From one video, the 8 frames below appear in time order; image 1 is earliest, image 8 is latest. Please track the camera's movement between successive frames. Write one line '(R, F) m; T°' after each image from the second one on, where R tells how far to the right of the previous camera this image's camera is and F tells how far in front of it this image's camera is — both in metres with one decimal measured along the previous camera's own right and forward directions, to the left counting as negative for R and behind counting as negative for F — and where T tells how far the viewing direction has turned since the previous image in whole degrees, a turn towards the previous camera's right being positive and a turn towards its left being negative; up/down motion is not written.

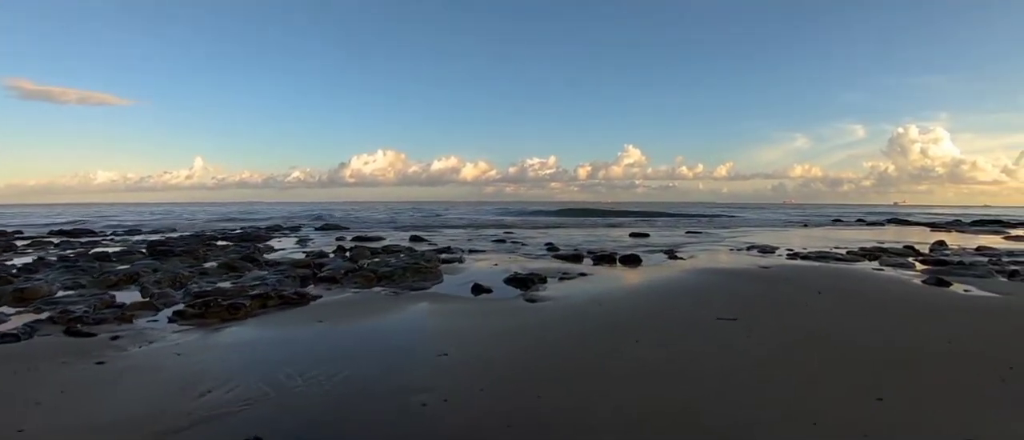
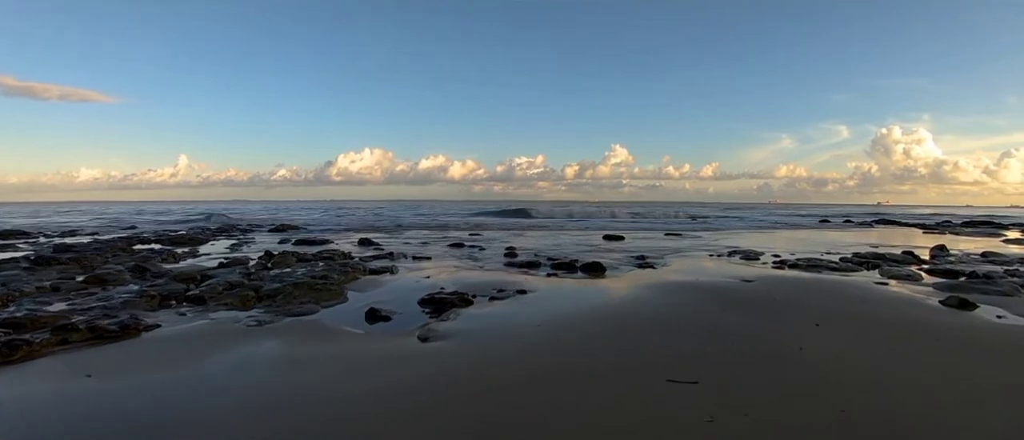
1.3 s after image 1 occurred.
(+1.5, +3.1) m; +1°
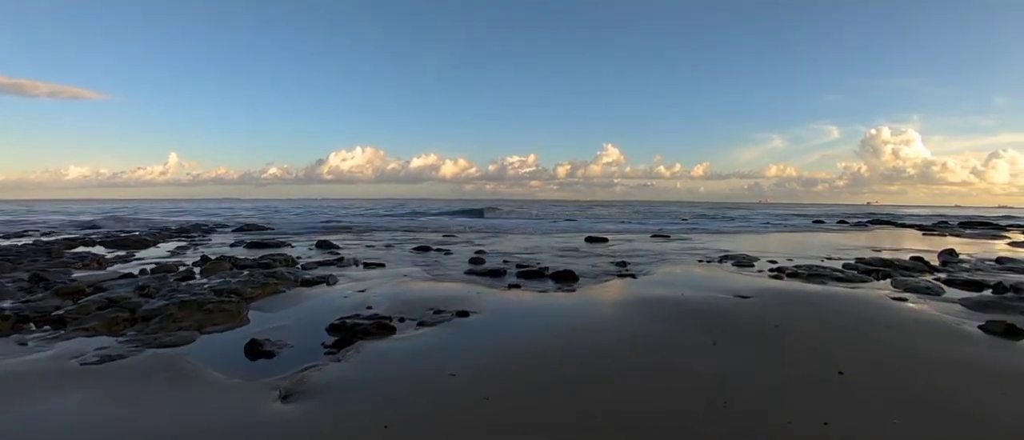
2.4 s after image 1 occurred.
(+0.9, +2.3) m; +1°
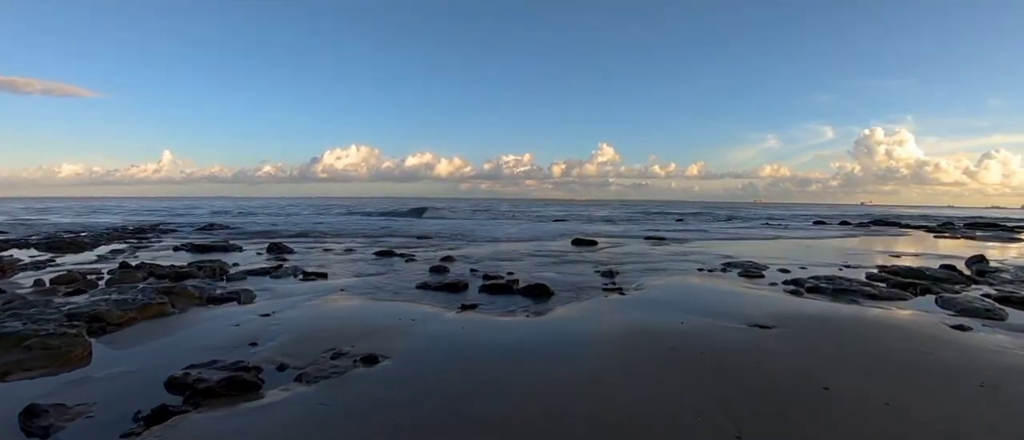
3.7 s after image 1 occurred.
(+0.7, +2.8) m; 0°
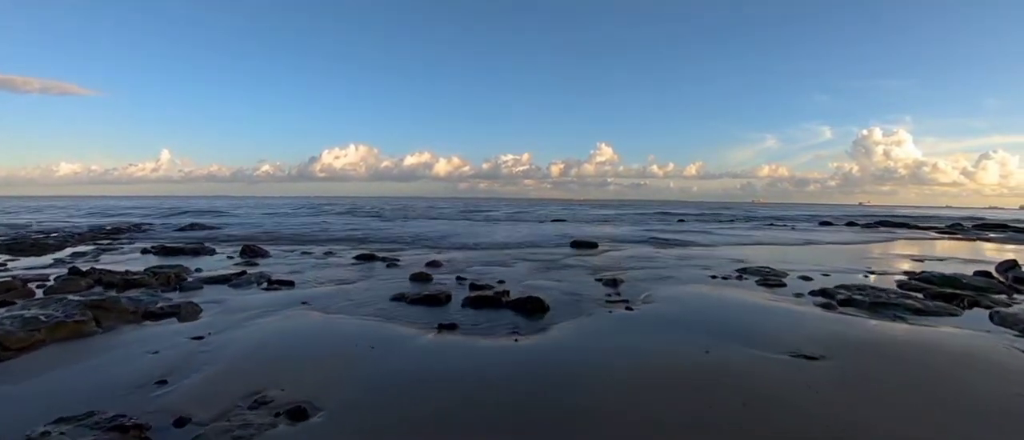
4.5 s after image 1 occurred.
(+0.2, +1.7) m; 0°
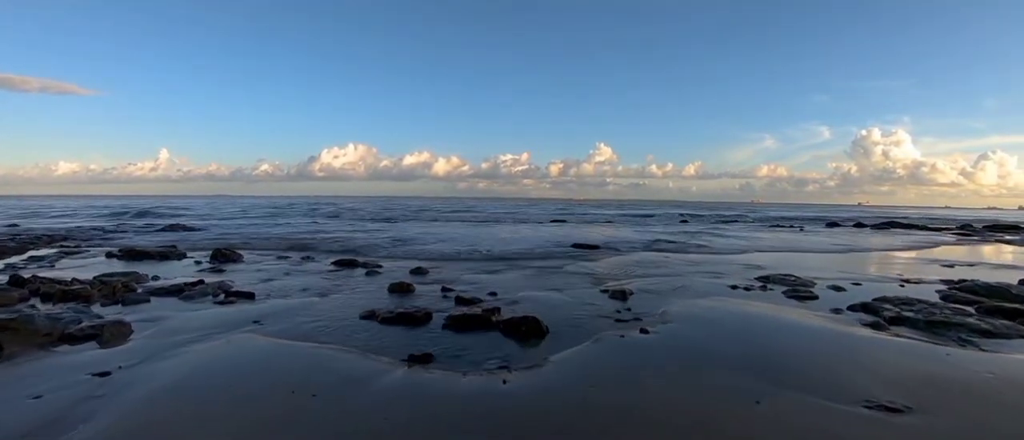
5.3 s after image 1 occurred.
(+0.1, +1.7) m; 0°
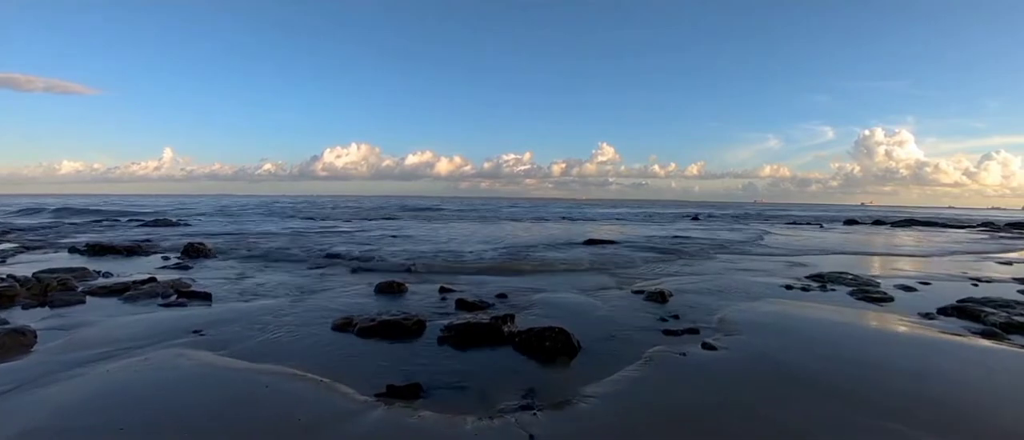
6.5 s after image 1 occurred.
(-0.2, +2.0) m; 0°
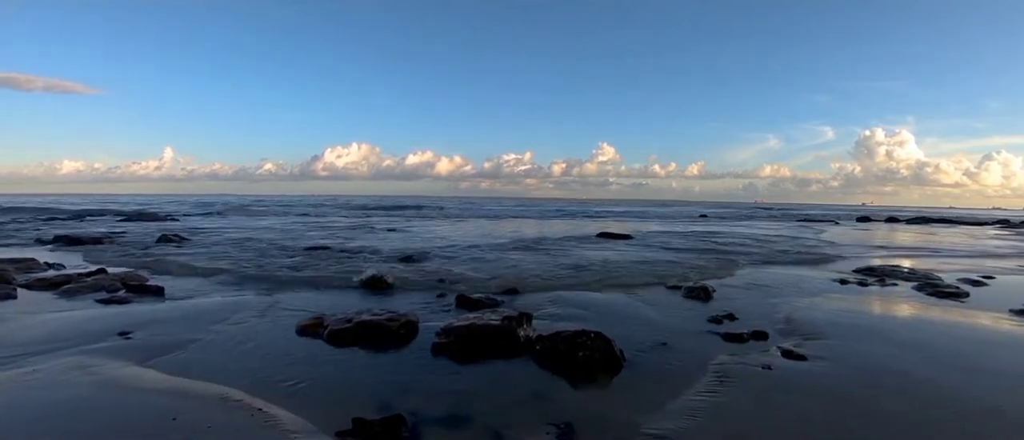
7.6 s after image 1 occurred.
(-0.2, +1.5) m; 0°
